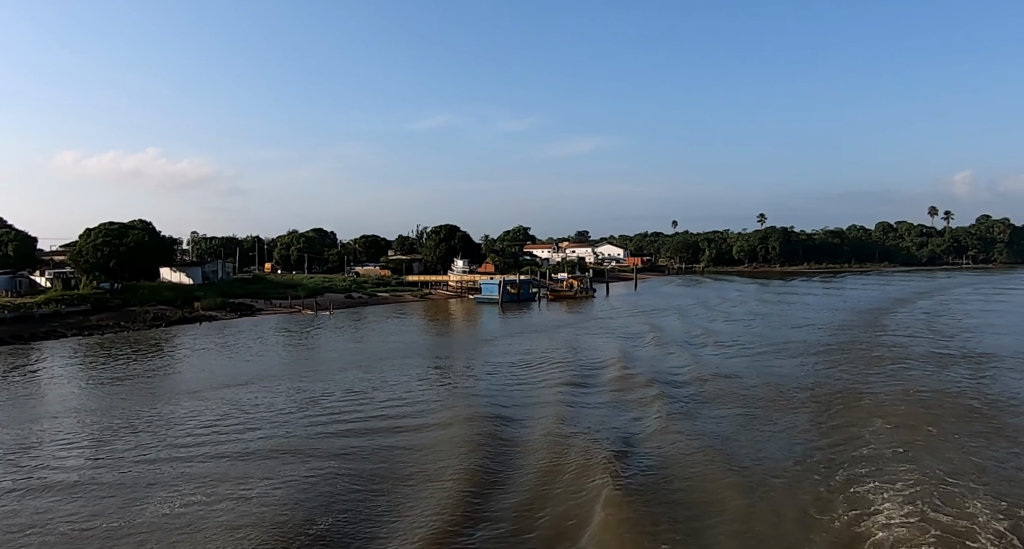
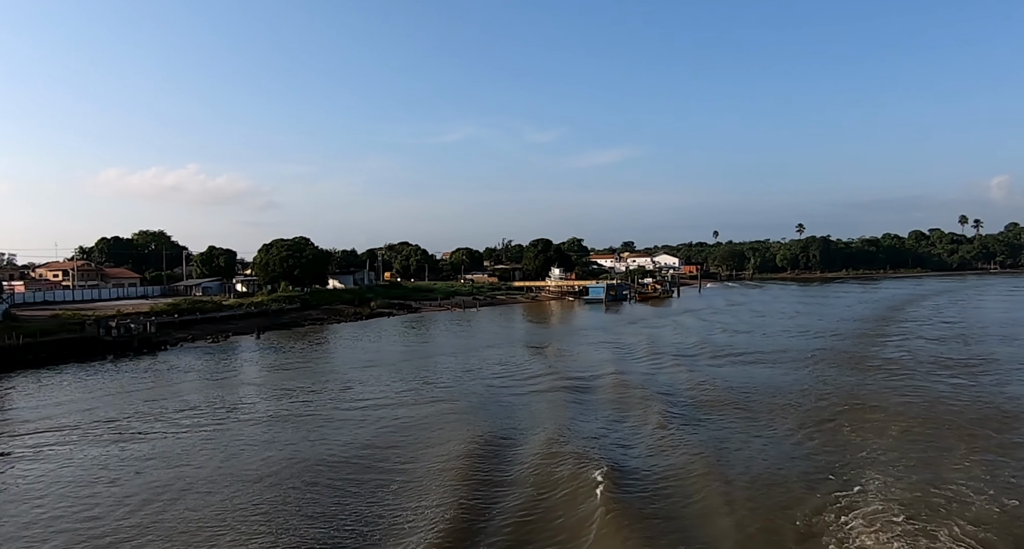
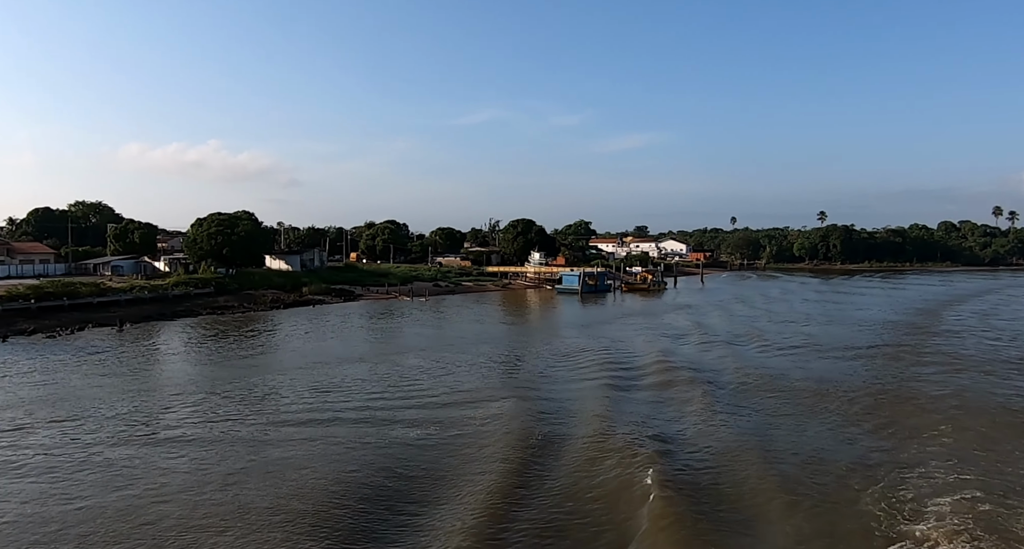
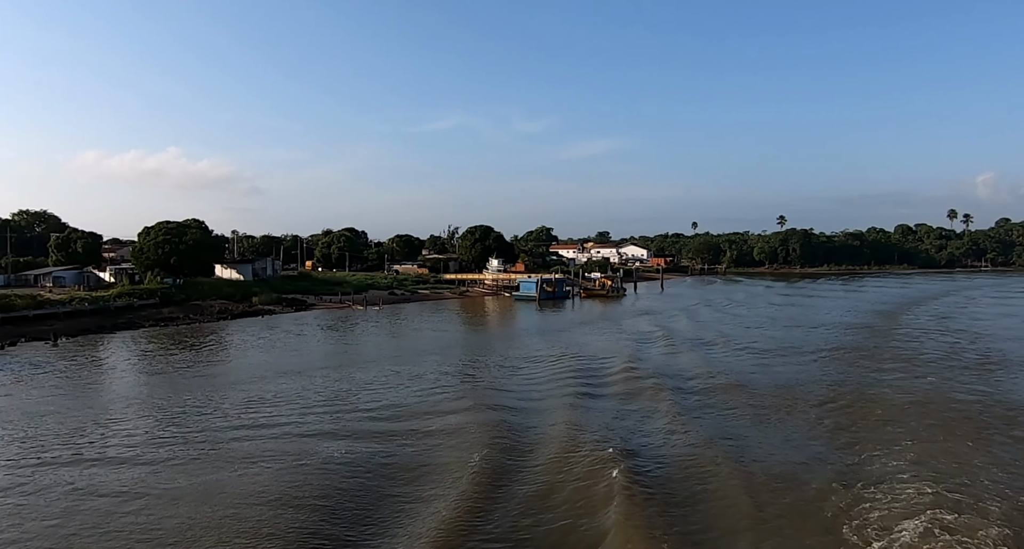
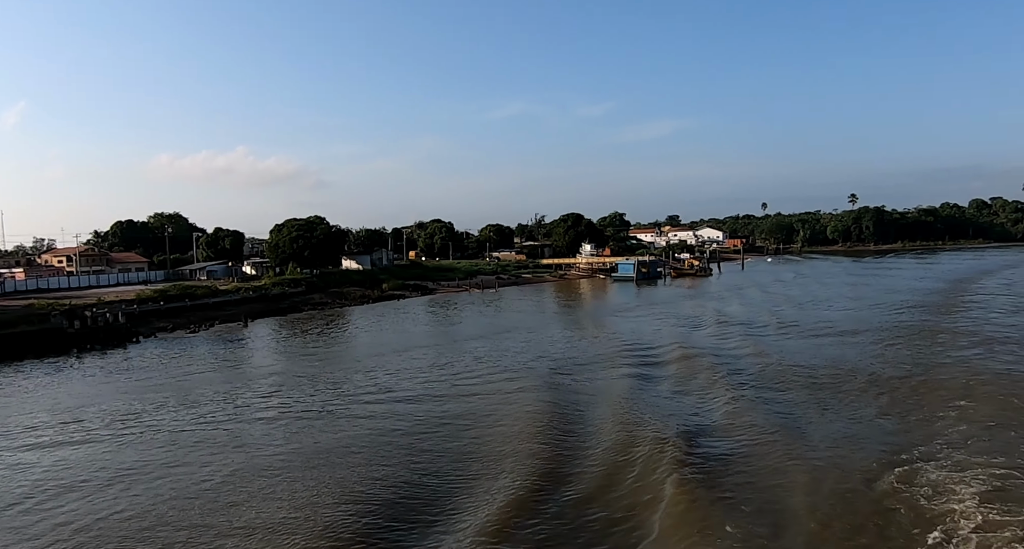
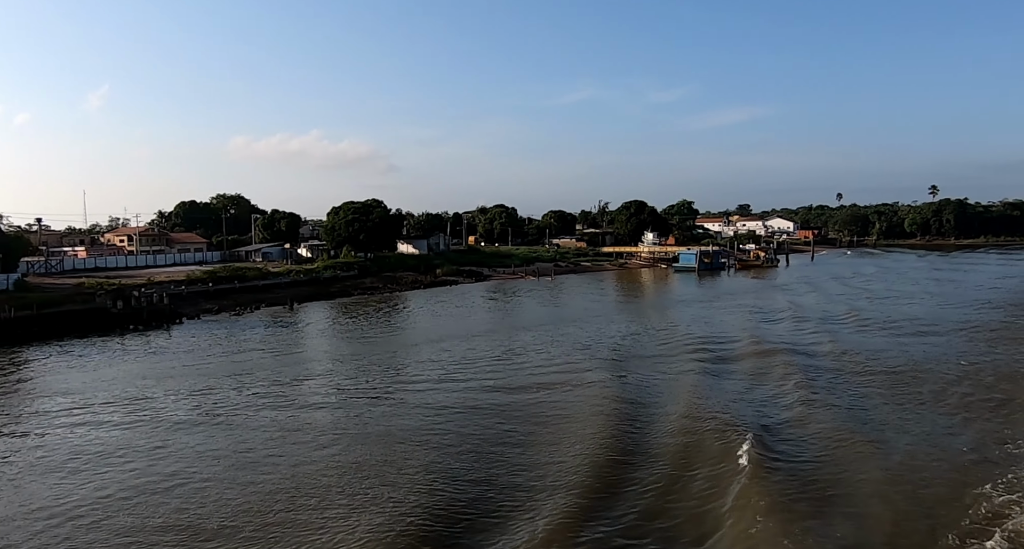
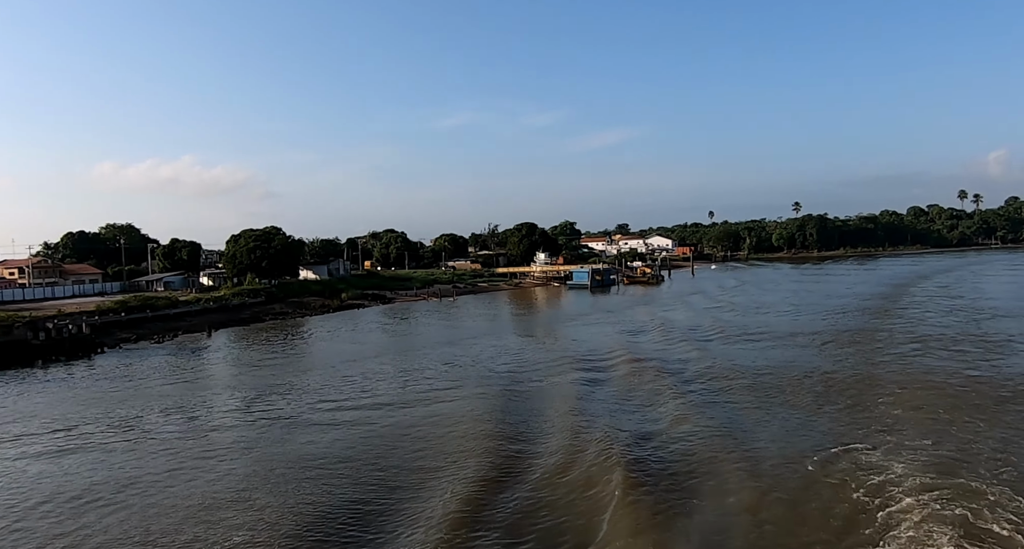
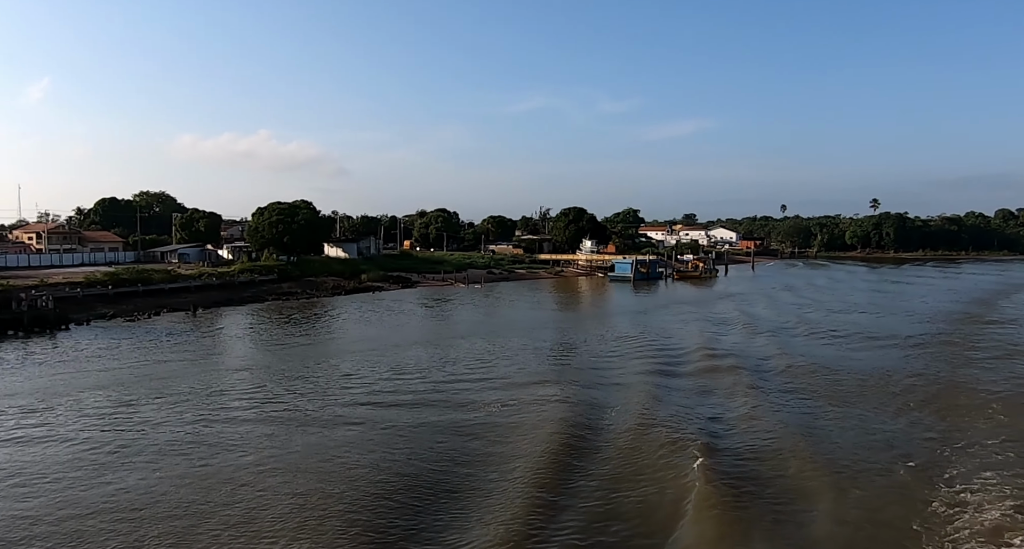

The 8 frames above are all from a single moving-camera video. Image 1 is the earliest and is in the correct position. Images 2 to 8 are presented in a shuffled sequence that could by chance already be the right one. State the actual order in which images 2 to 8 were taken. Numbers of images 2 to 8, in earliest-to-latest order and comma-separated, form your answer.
4, 3, 8, 6, 5, 7, 2
